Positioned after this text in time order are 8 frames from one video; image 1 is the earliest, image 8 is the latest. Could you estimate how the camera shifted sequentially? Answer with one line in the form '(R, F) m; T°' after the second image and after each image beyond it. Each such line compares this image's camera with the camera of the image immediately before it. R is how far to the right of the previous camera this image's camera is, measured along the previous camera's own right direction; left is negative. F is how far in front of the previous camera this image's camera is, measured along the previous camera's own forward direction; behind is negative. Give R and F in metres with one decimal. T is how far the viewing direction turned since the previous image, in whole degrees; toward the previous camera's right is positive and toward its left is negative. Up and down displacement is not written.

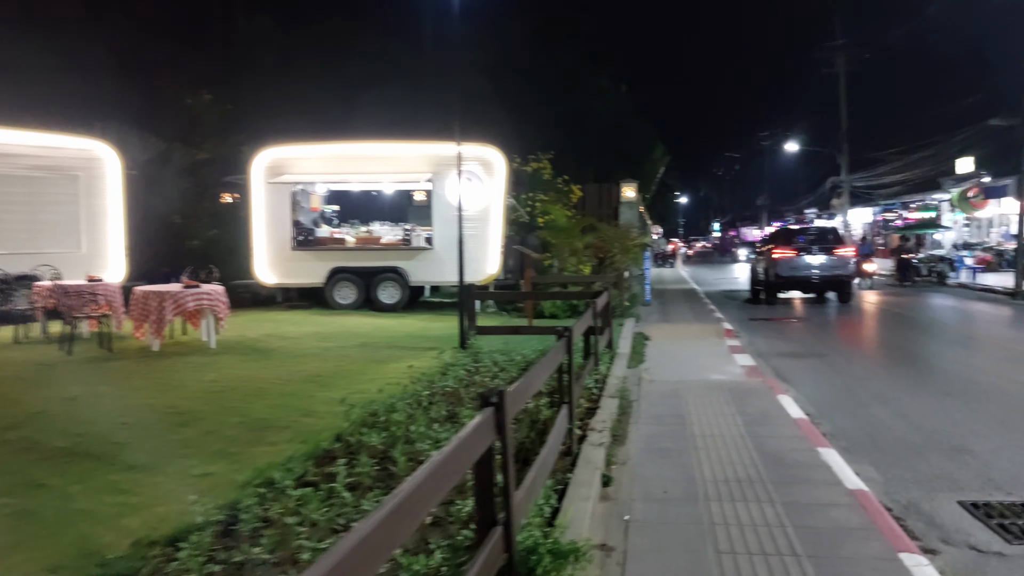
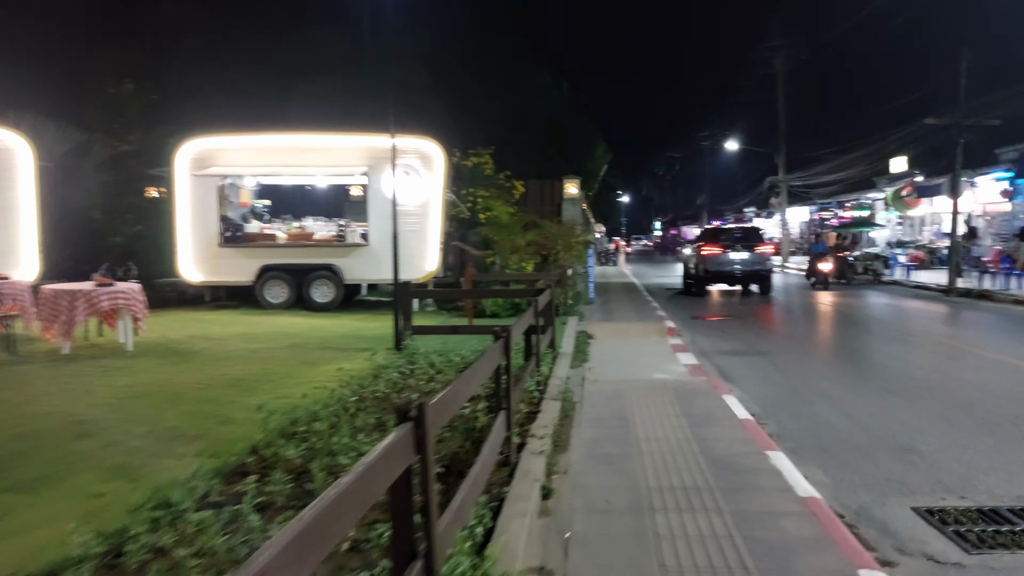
(+0.1, +0.4) m; +4°
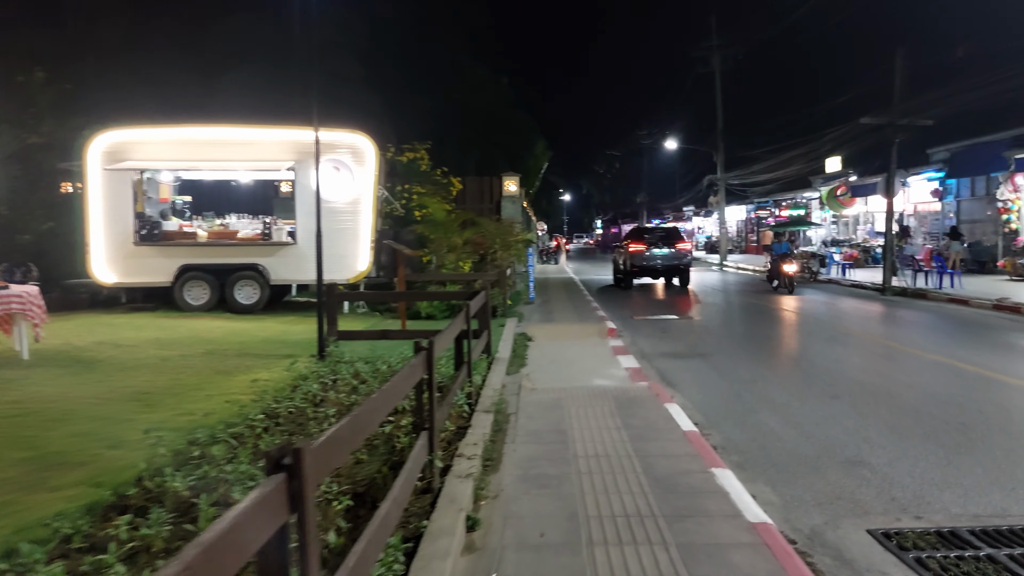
(+0.1, +0.5) m; +4°
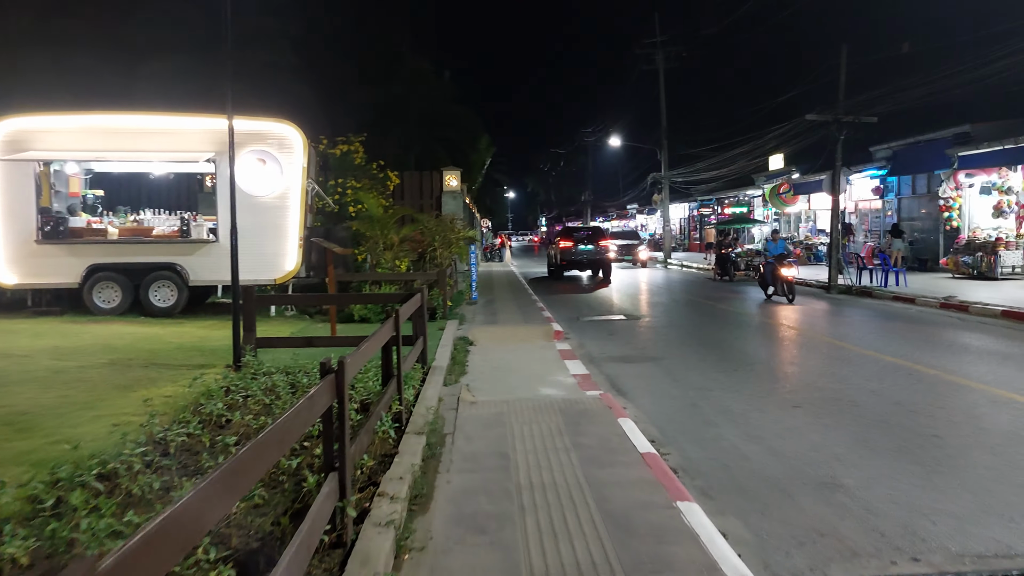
(+0.1, +0.7) m; +4°
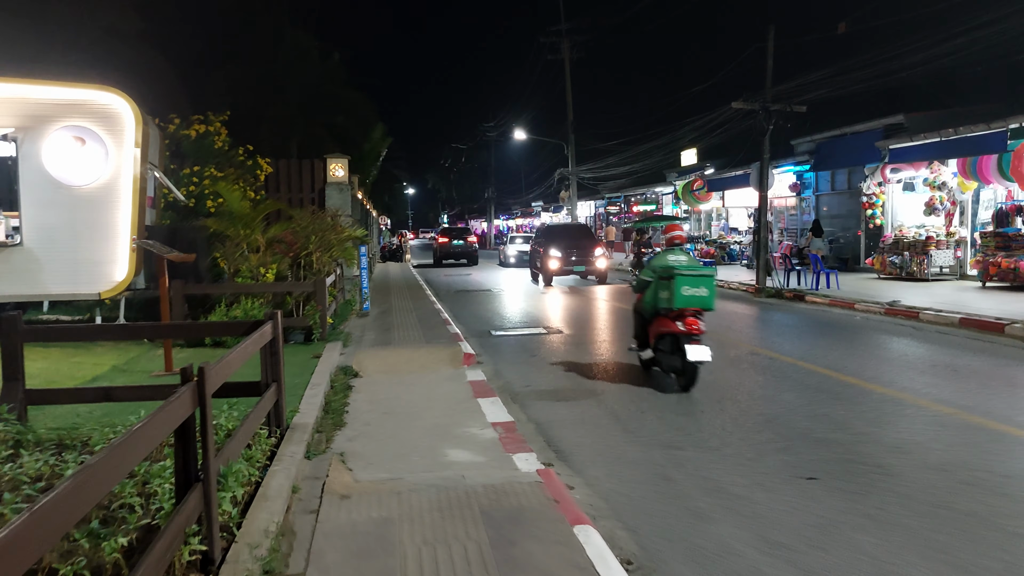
(+0.1, +2.3) m; +7°
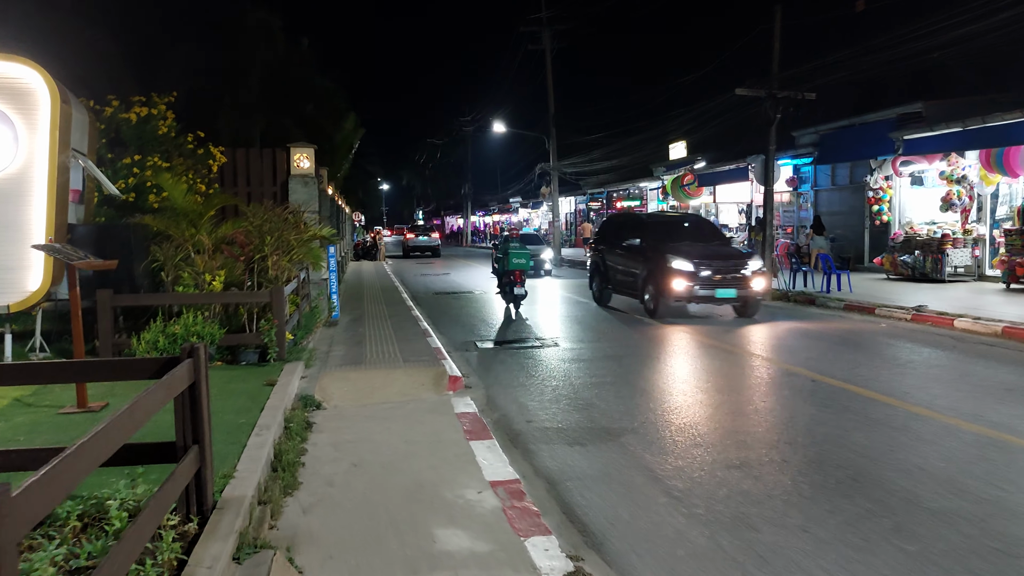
(-0.2, +1.5) m; +2°
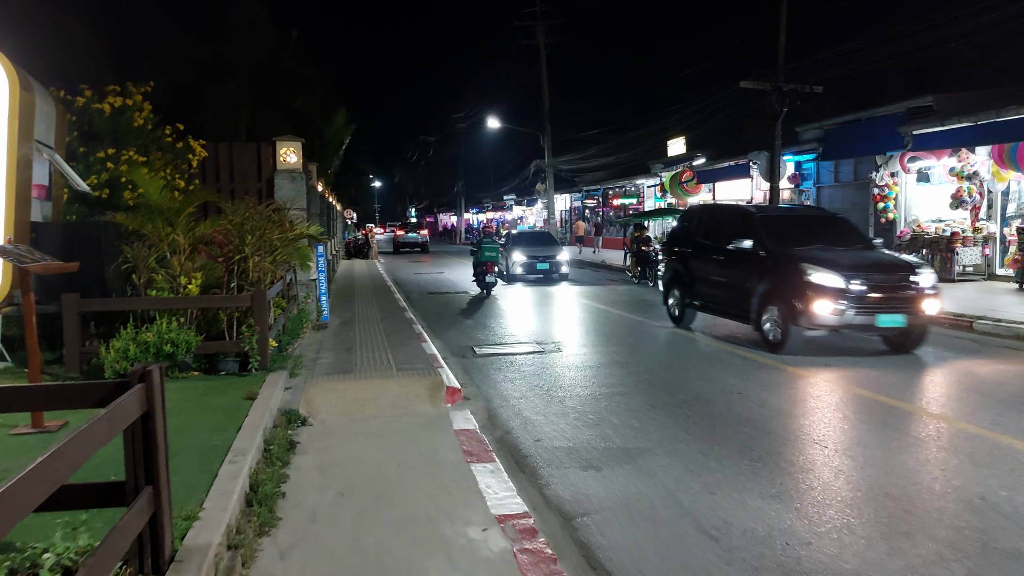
(-0.1, +0.6) m; +1°
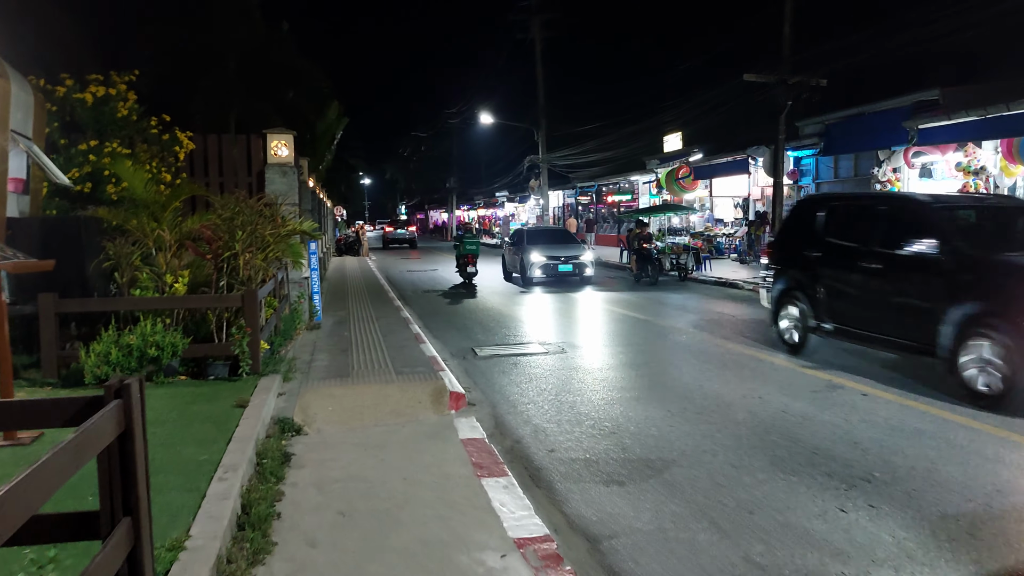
(-0.1, +0.4) m; +1°
